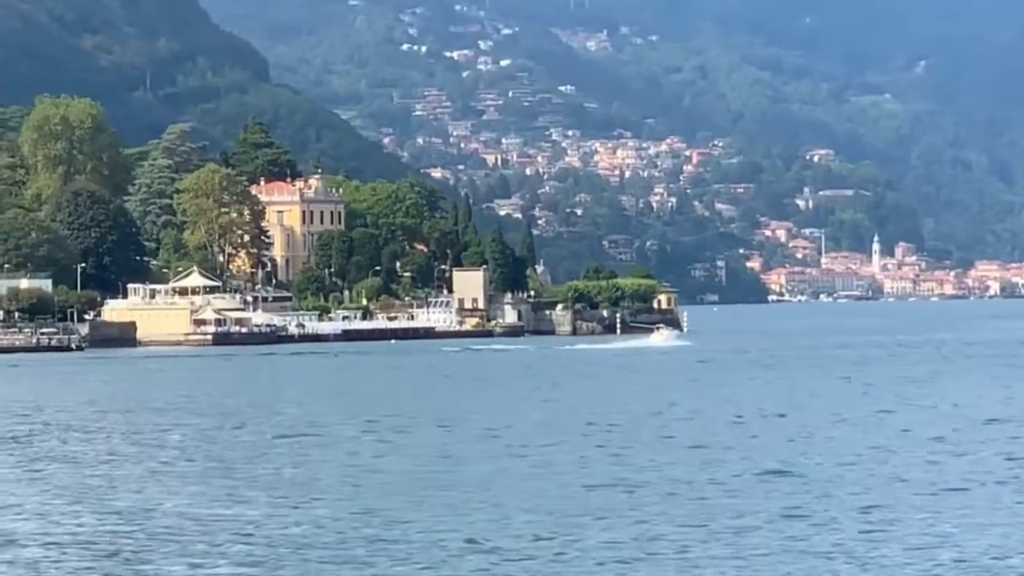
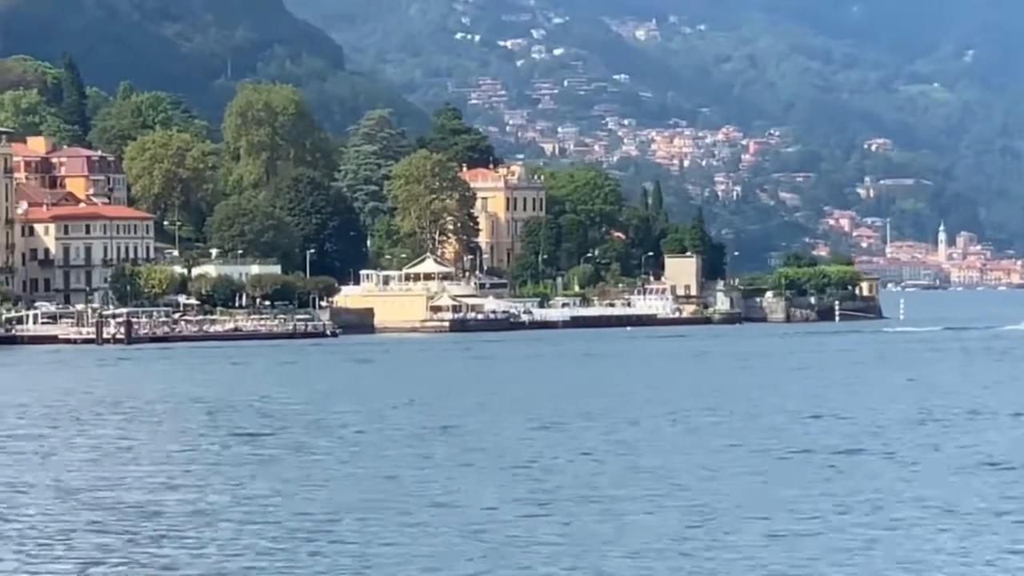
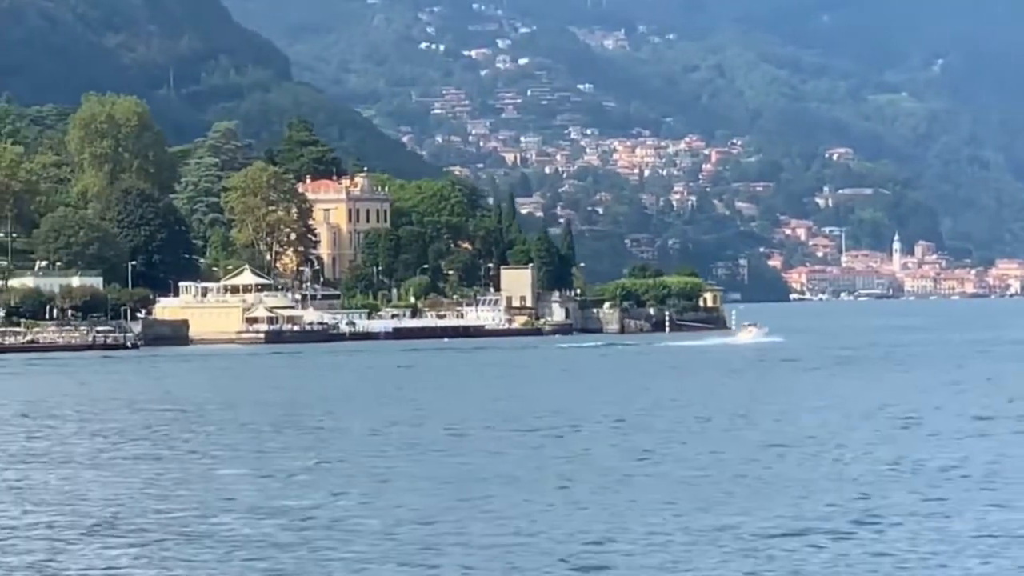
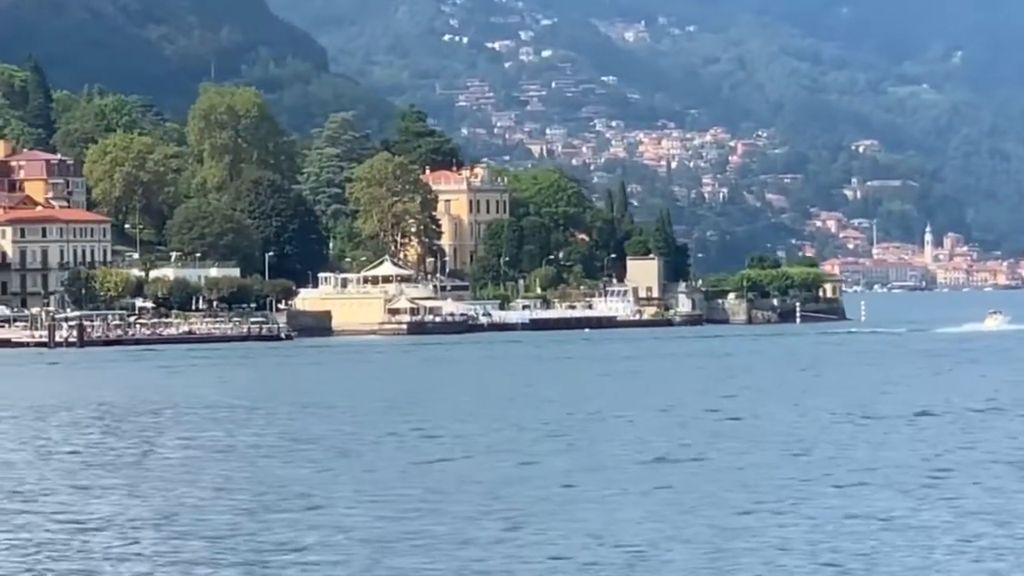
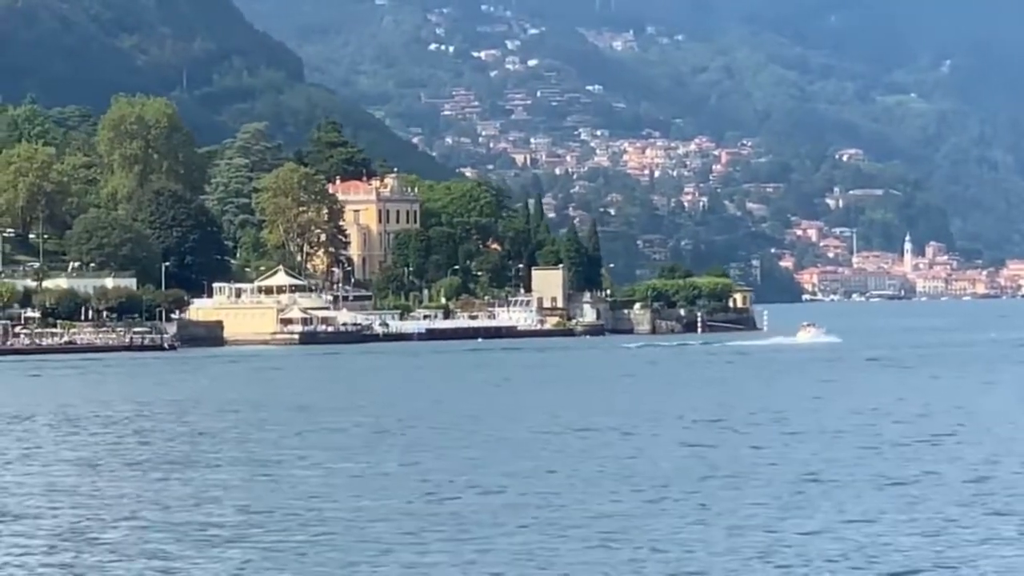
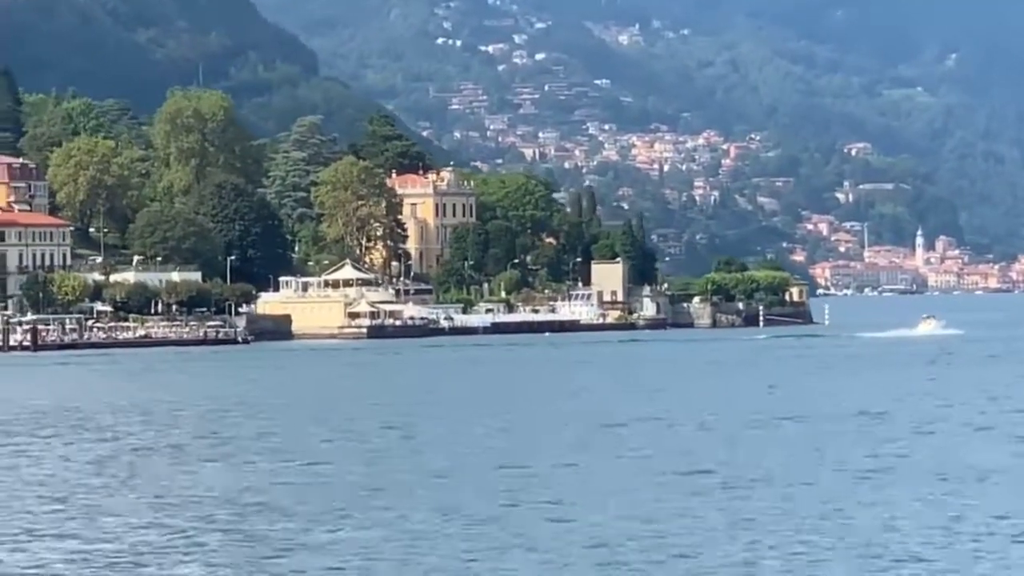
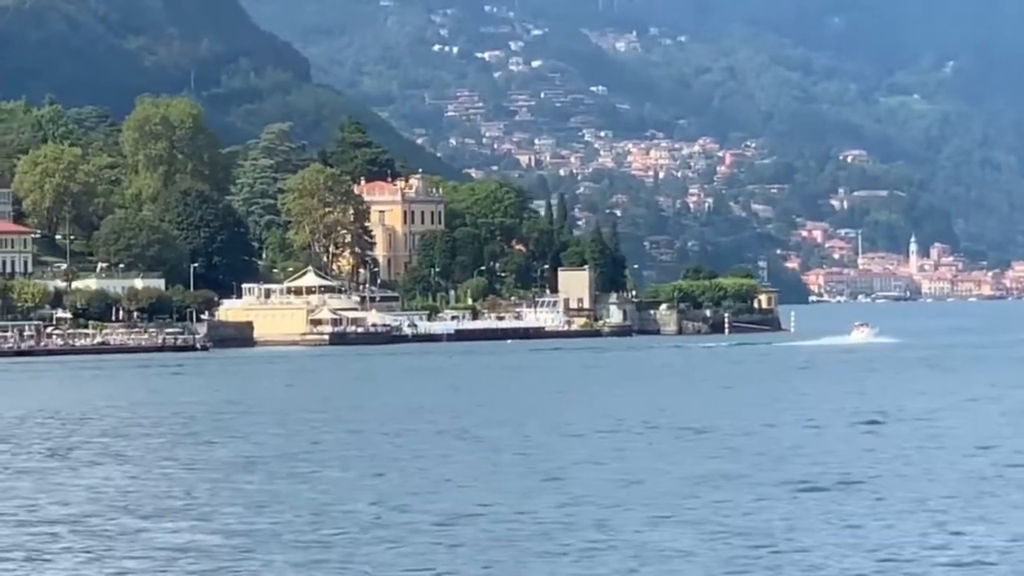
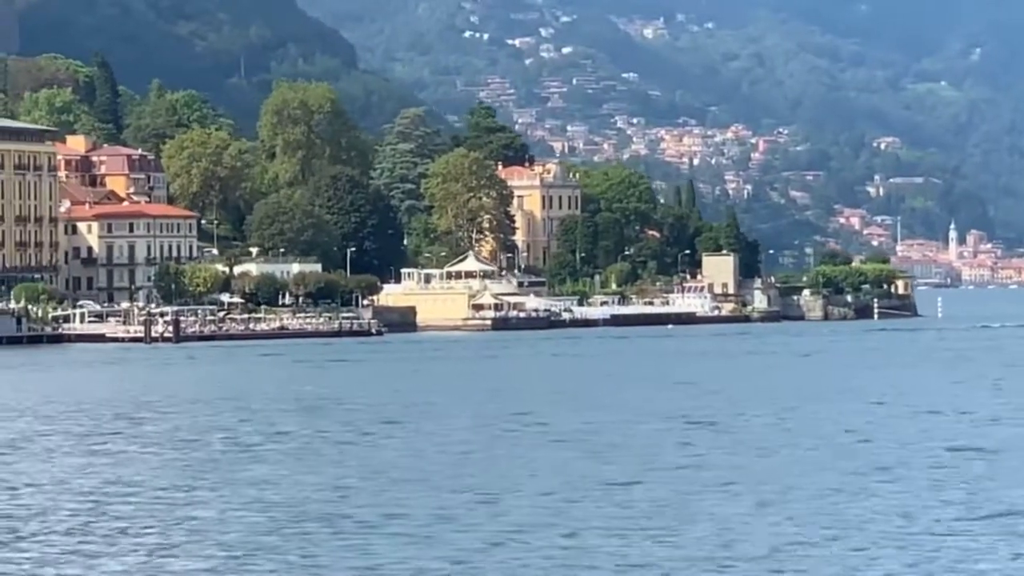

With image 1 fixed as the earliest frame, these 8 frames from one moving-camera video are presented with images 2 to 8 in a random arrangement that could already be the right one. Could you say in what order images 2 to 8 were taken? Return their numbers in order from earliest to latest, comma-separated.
3, 5, 7, 6, 4, 2, 8
